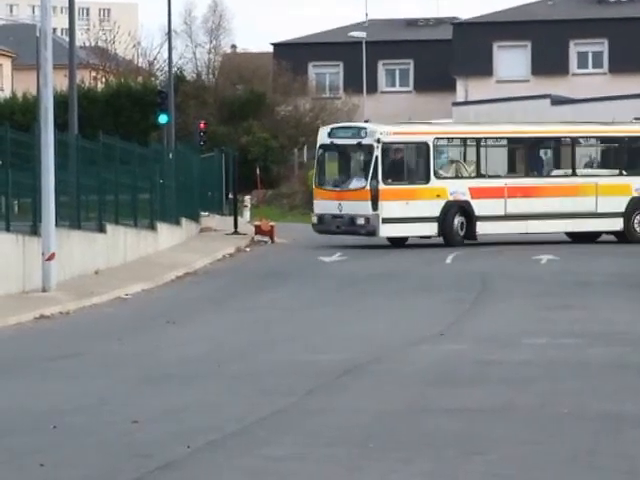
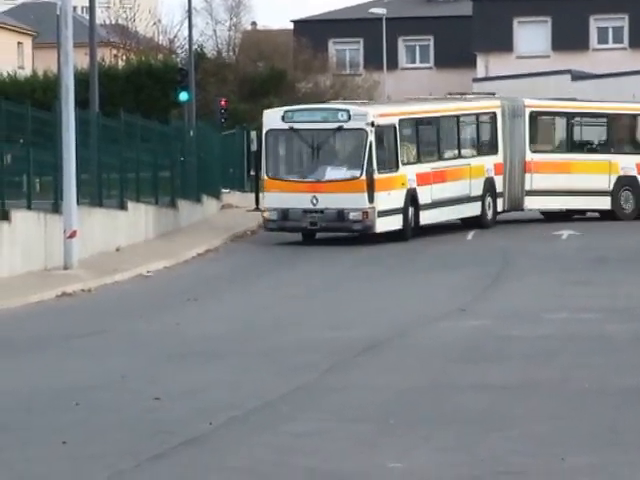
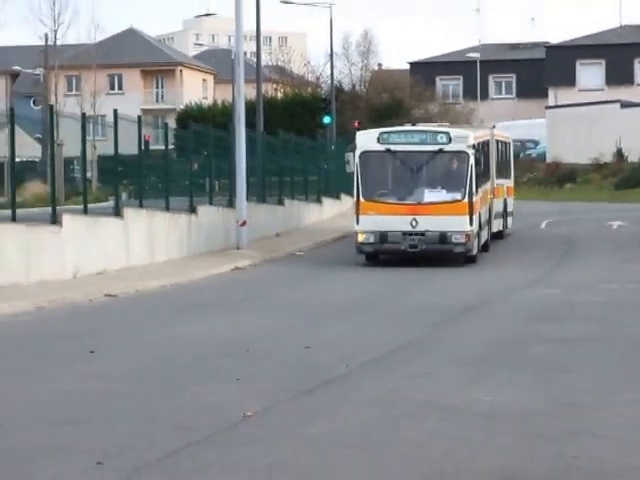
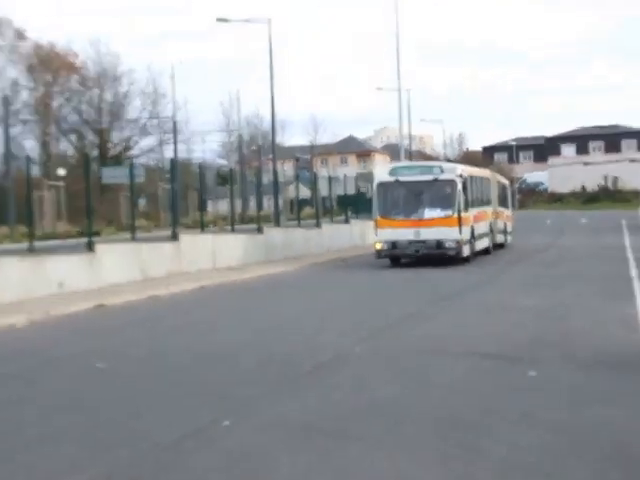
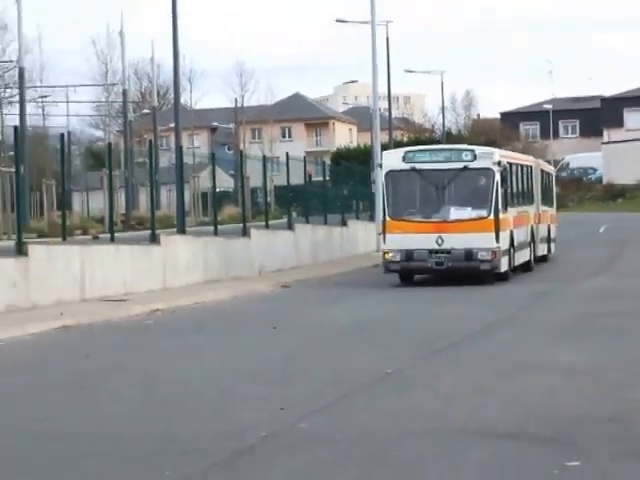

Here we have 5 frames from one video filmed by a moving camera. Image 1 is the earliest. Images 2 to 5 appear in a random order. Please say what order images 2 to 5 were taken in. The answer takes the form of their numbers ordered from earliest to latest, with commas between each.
2, 3, 5, 4
